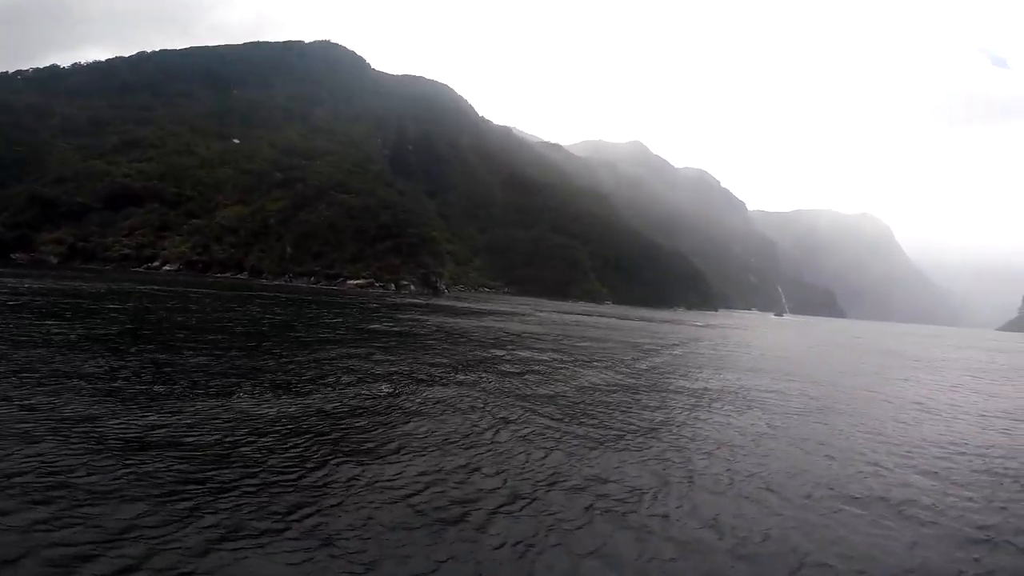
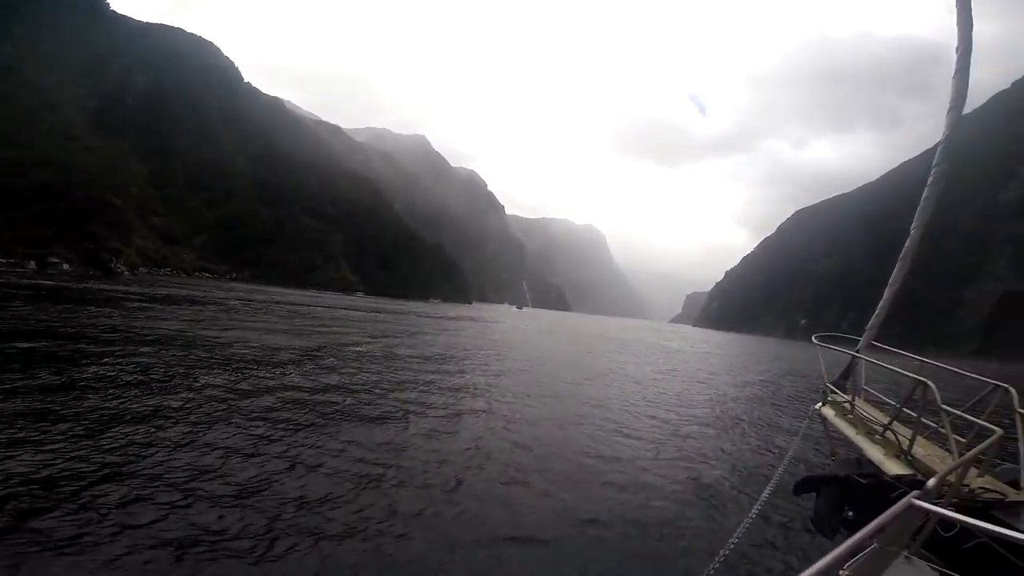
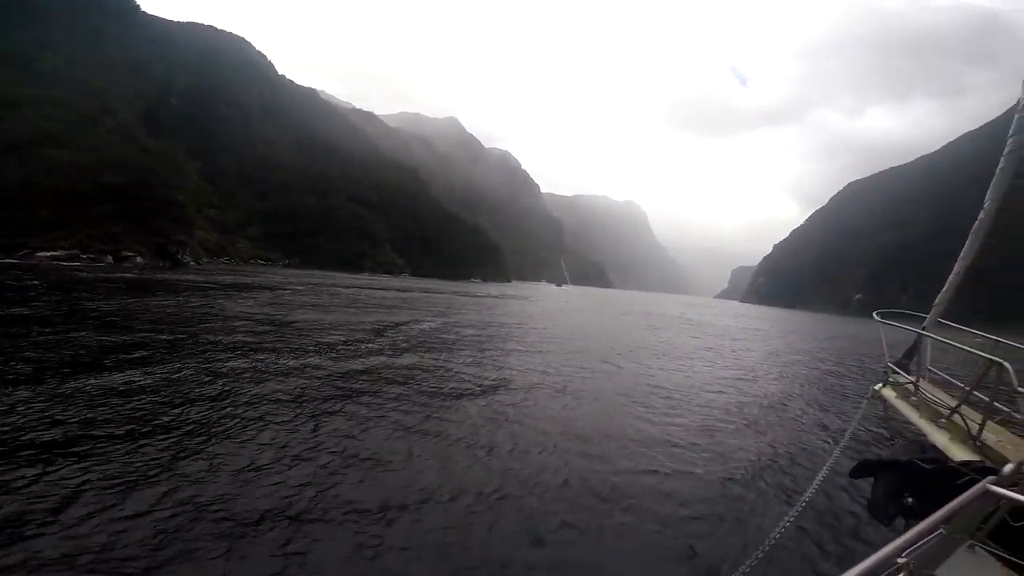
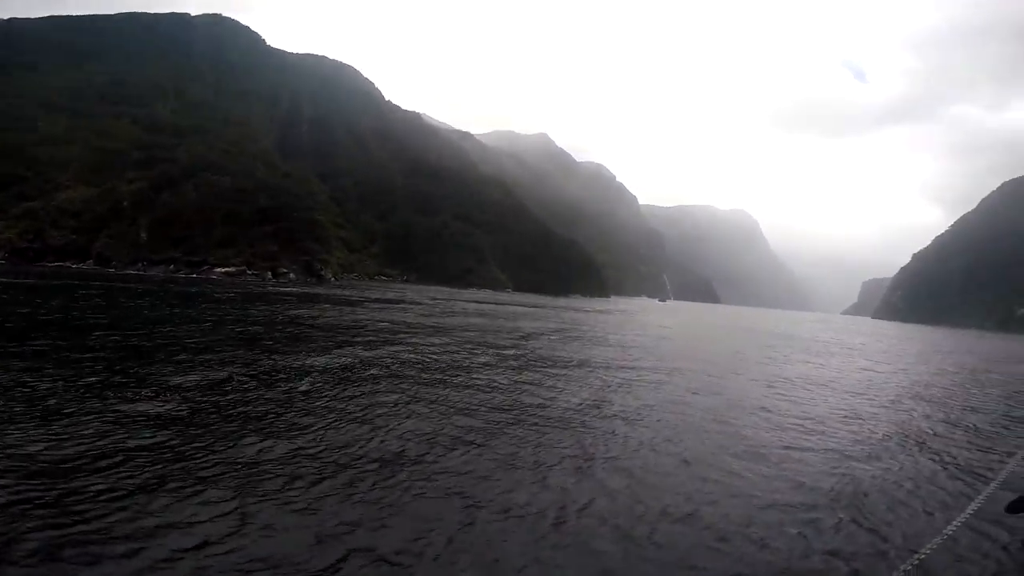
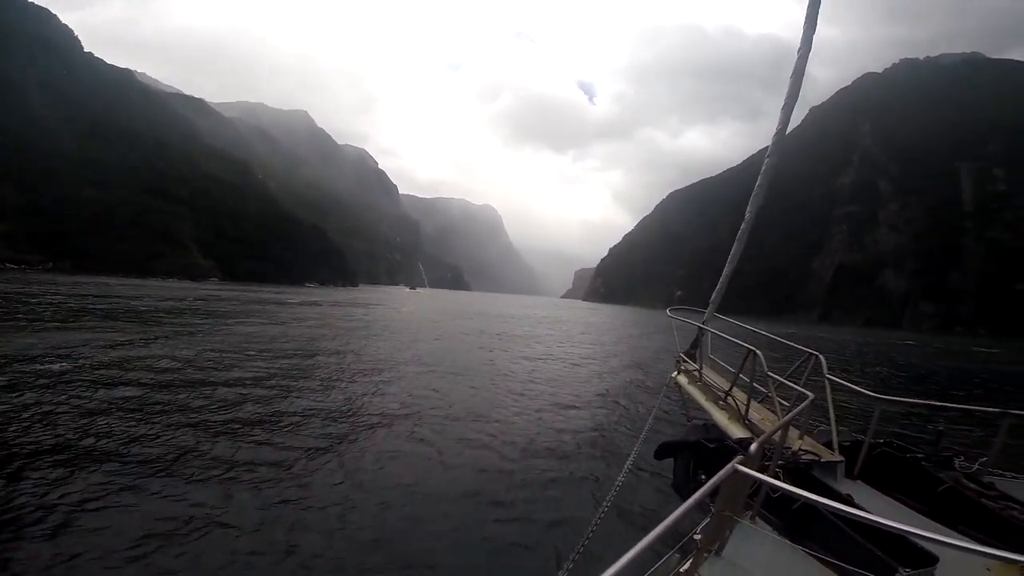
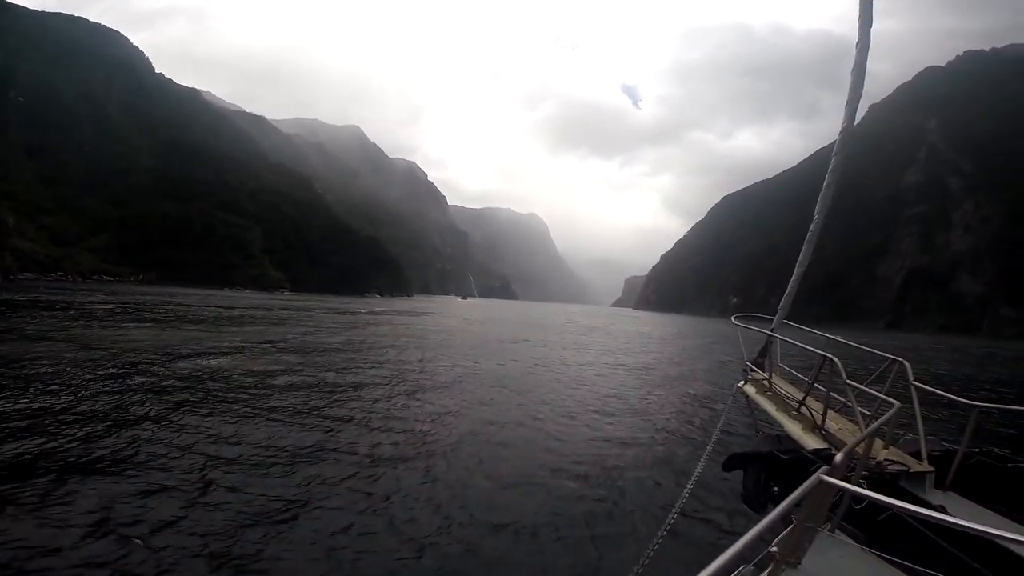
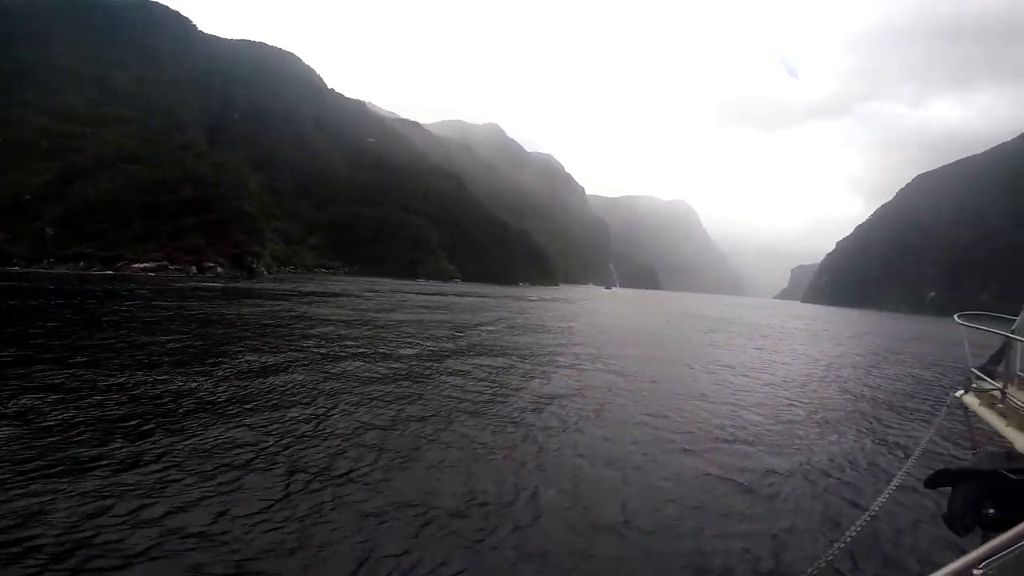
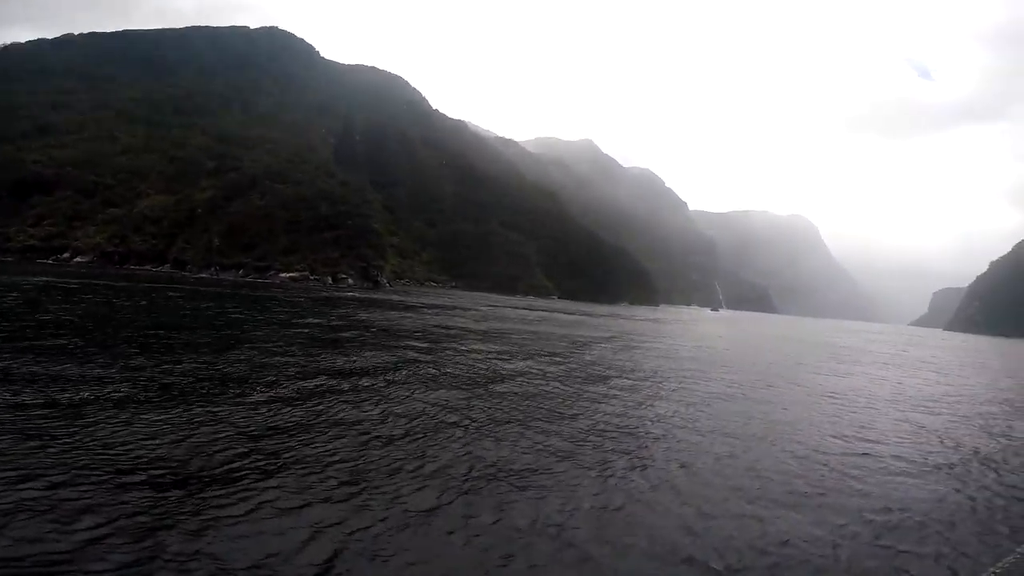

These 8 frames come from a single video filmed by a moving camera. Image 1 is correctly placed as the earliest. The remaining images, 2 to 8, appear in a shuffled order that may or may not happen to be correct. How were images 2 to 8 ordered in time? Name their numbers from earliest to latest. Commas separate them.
8, 4, 7, 3, 2, 6, 5
